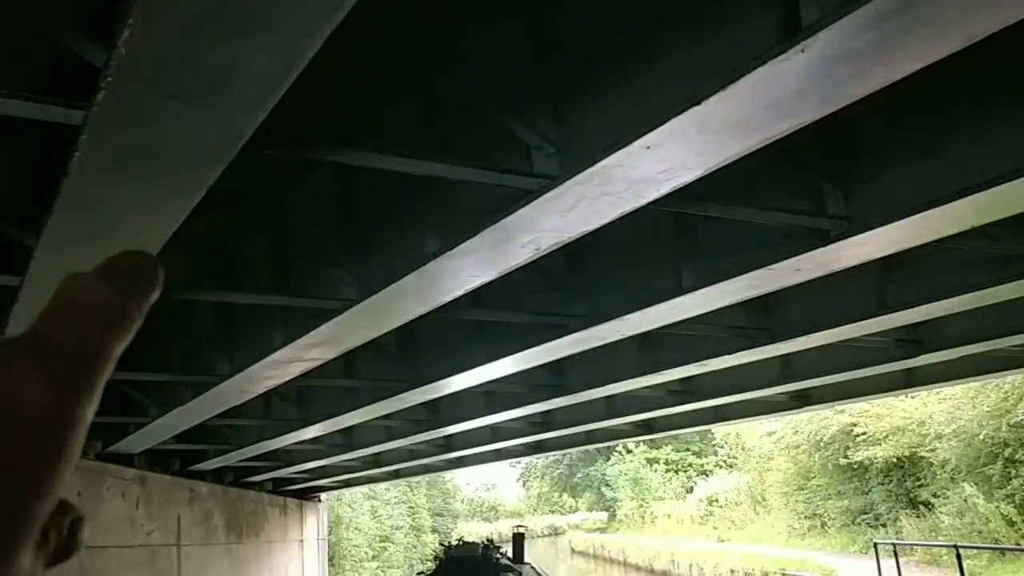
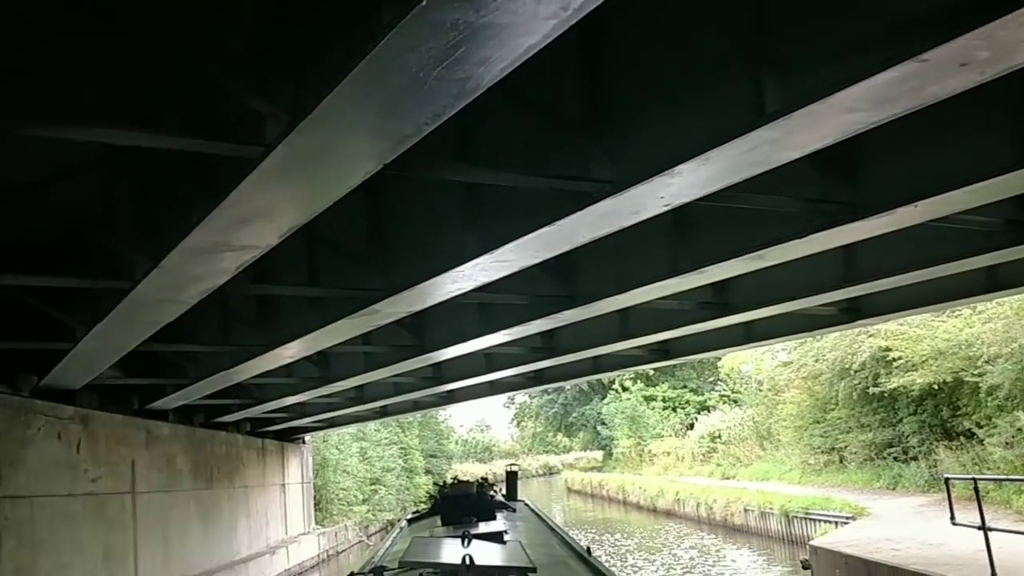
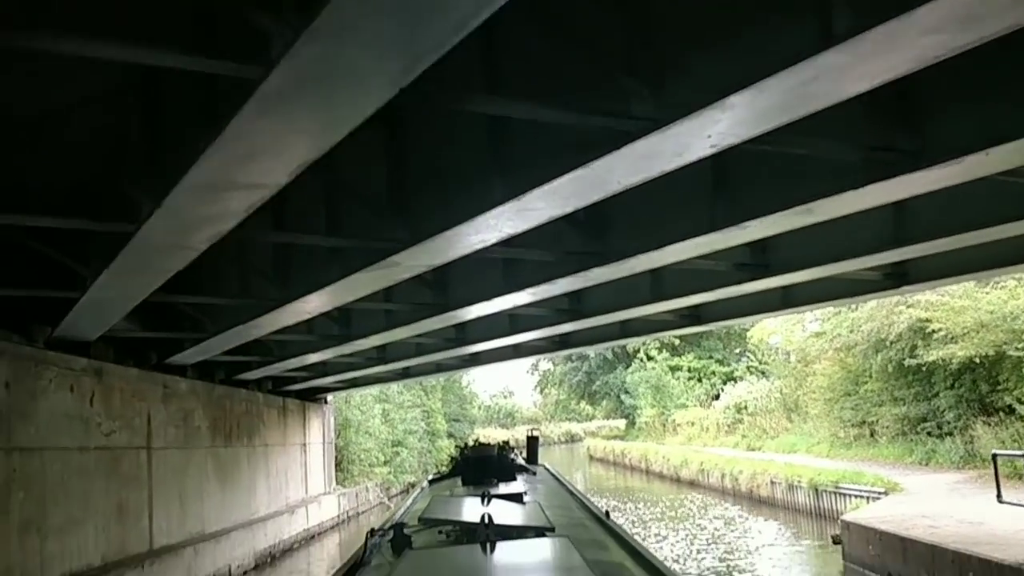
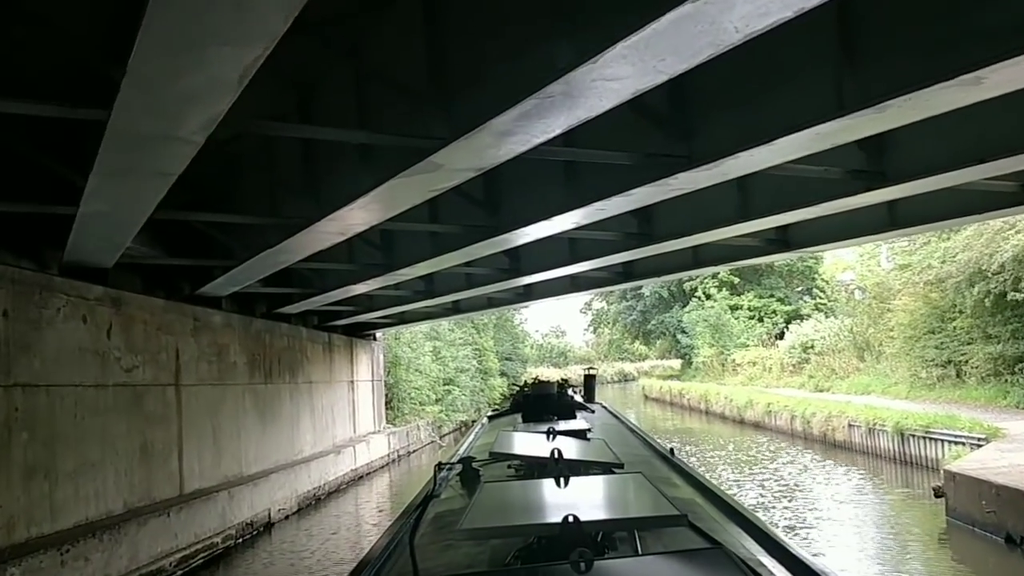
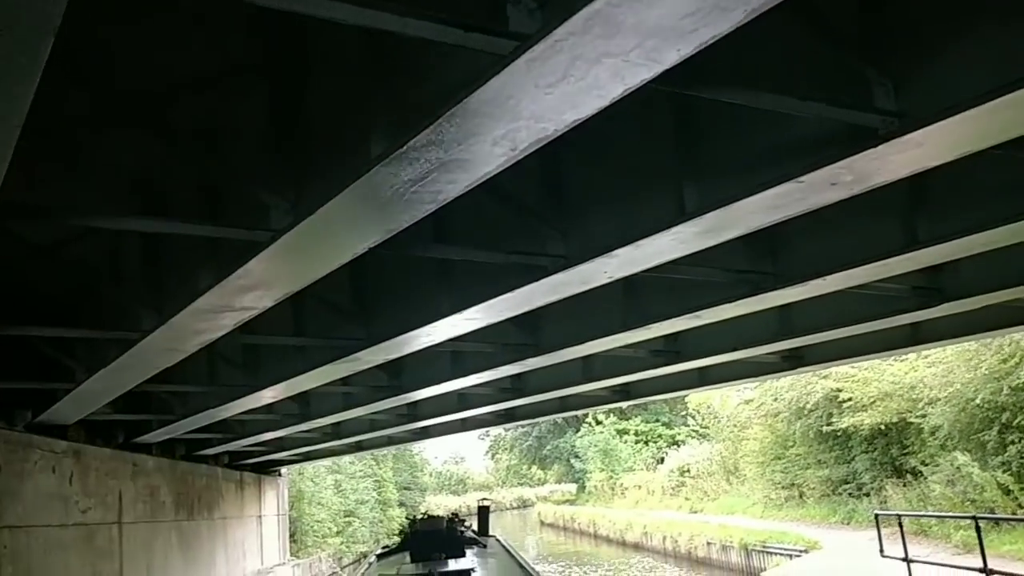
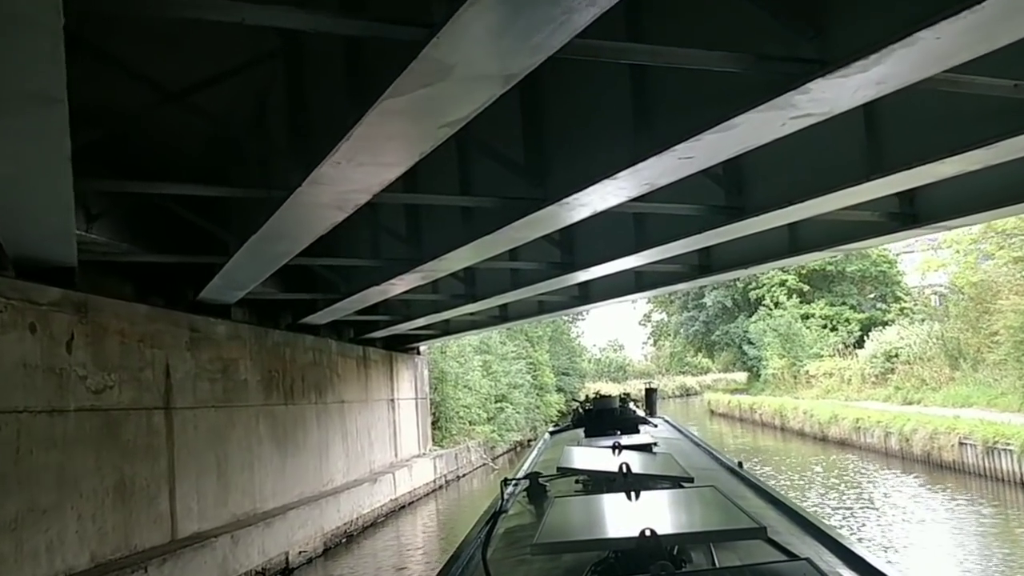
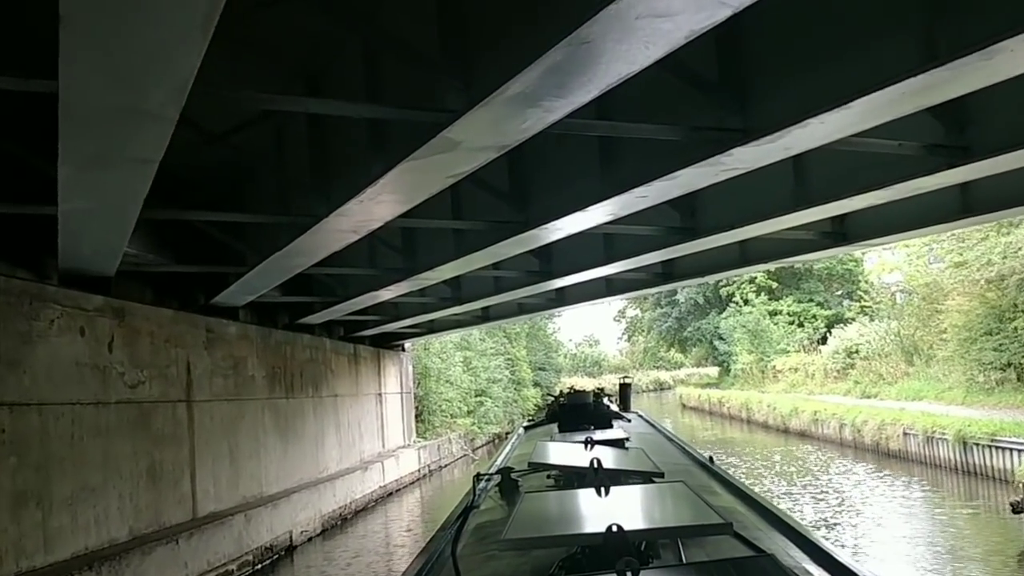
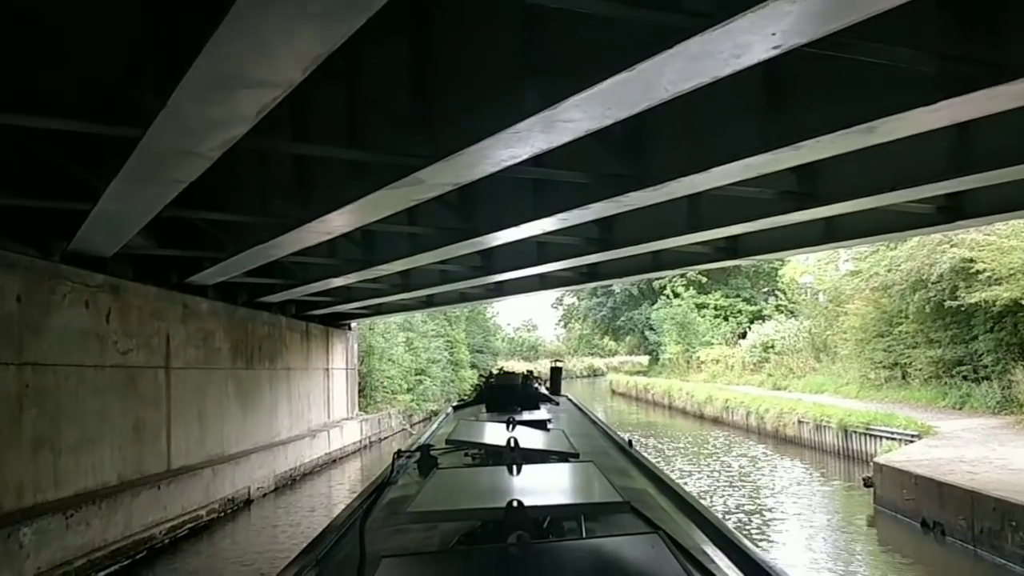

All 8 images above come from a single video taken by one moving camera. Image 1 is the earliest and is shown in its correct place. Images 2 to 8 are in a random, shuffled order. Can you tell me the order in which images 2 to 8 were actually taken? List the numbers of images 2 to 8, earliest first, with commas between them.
5, 2, 3, 8, 4, 7, 6
